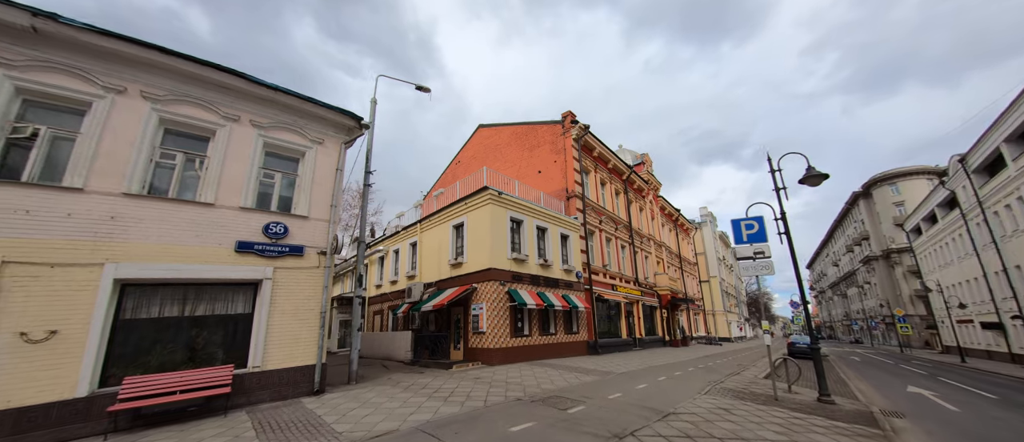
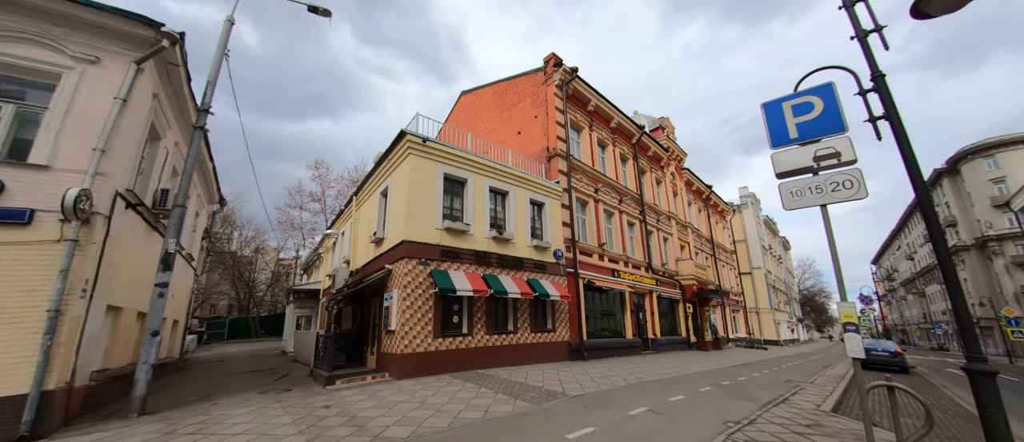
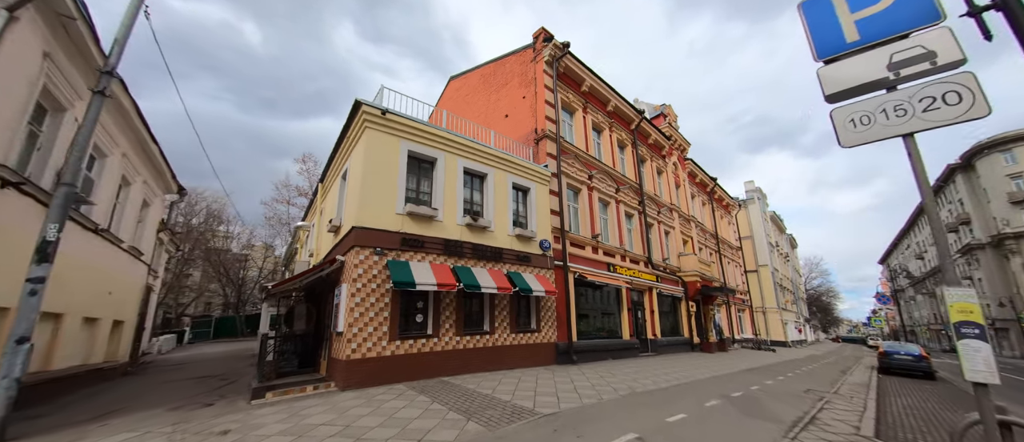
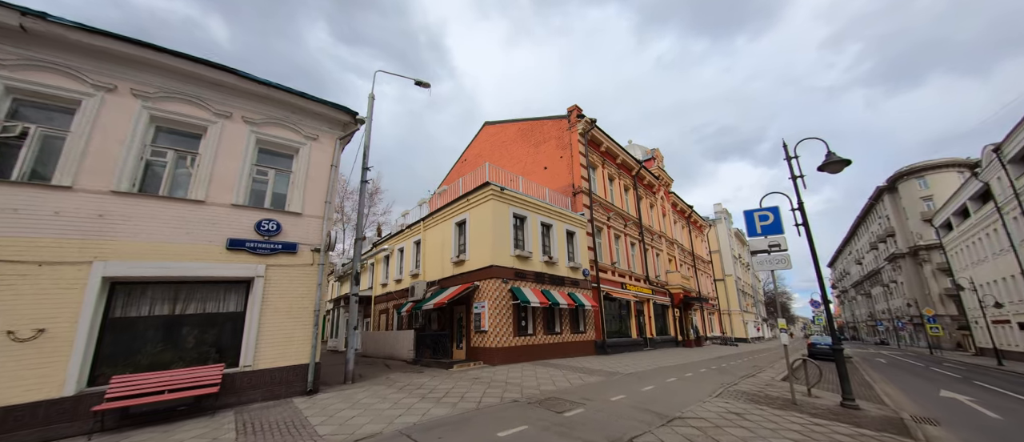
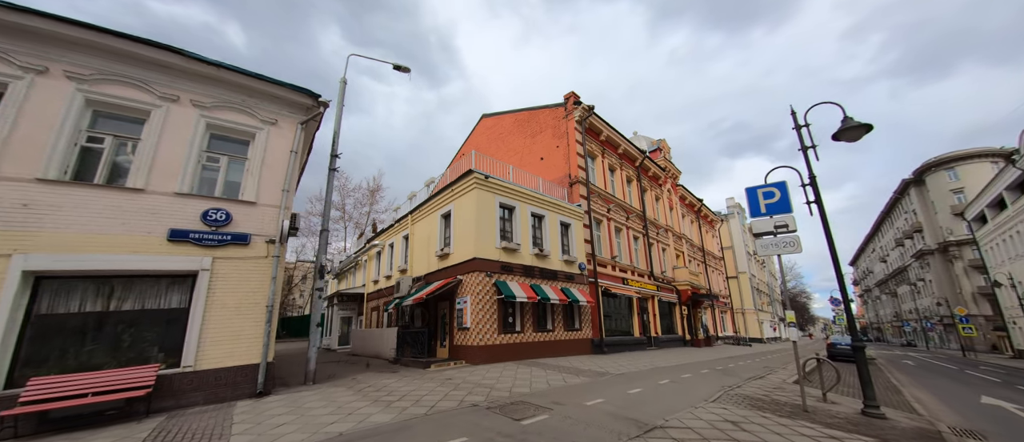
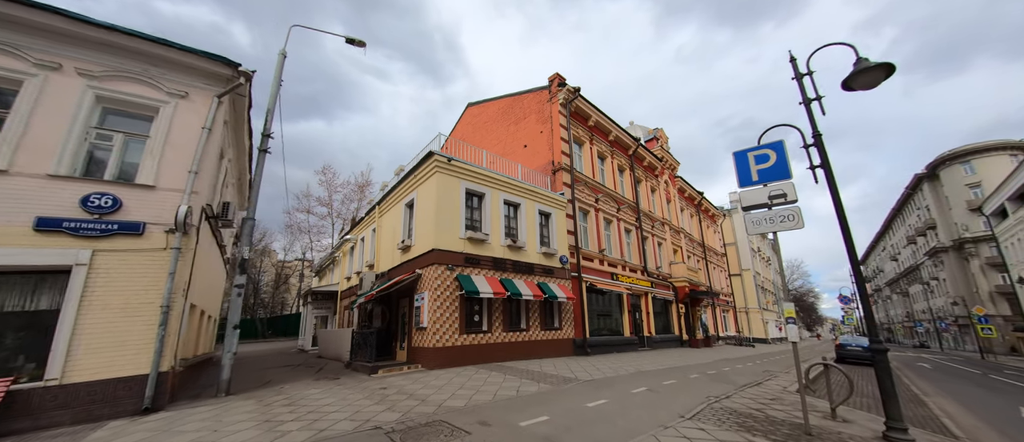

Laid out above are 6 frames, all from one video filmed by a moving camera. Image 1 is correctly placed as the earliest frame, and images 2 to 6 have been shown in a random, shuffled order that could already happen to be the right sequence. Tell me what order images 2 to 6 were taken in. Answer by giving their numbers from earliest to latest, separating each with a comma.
4, 5, 6, 2, 3
